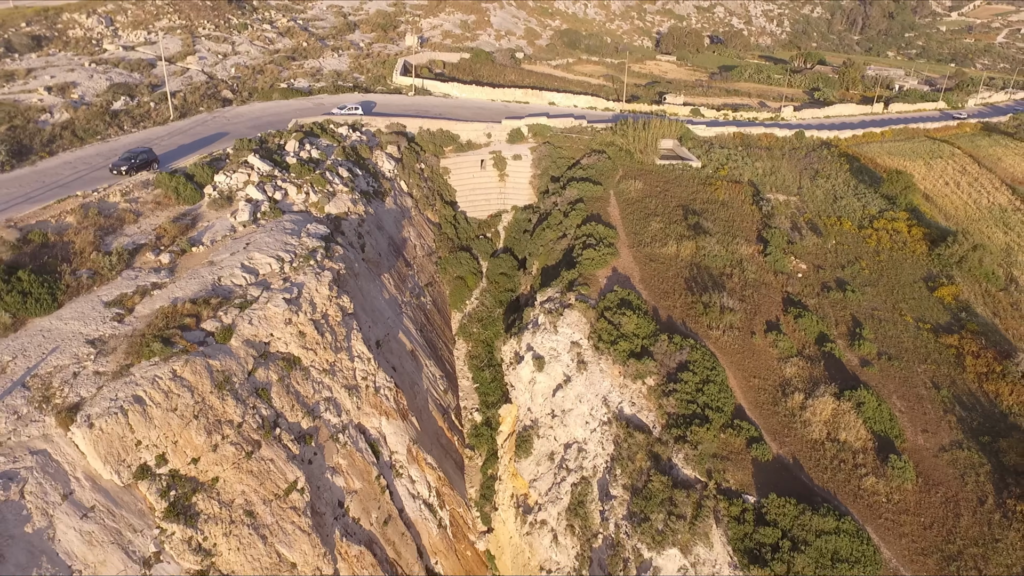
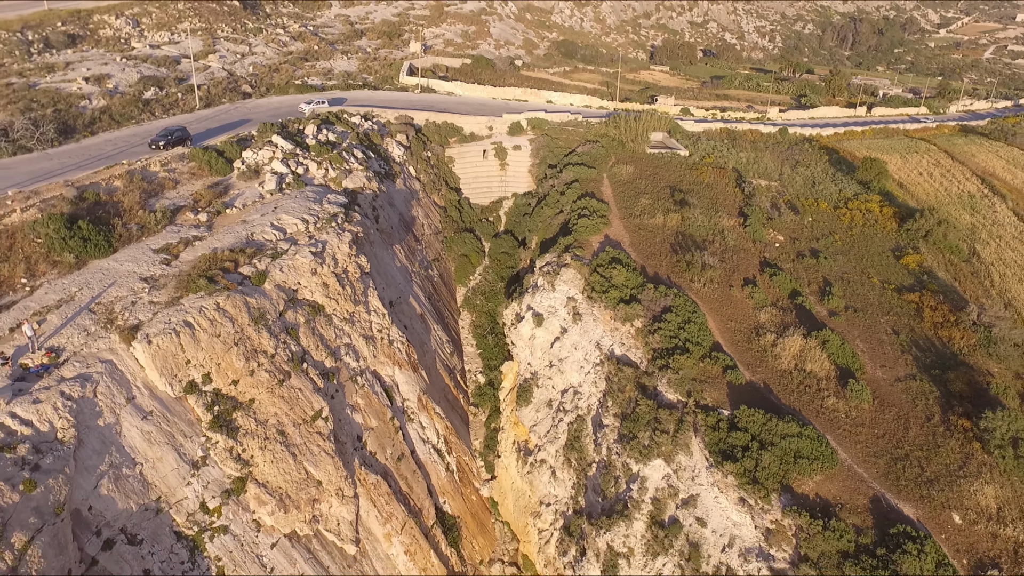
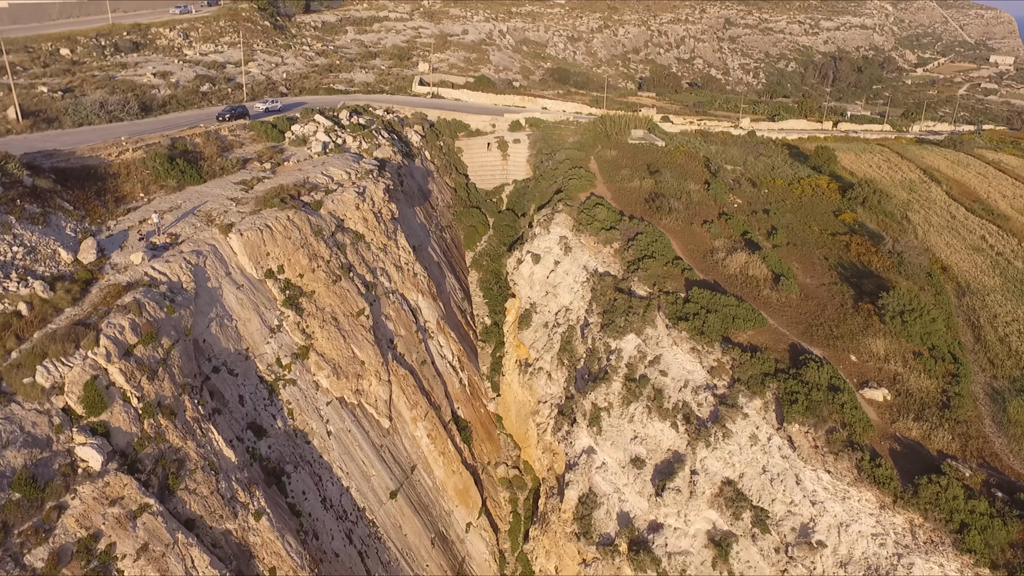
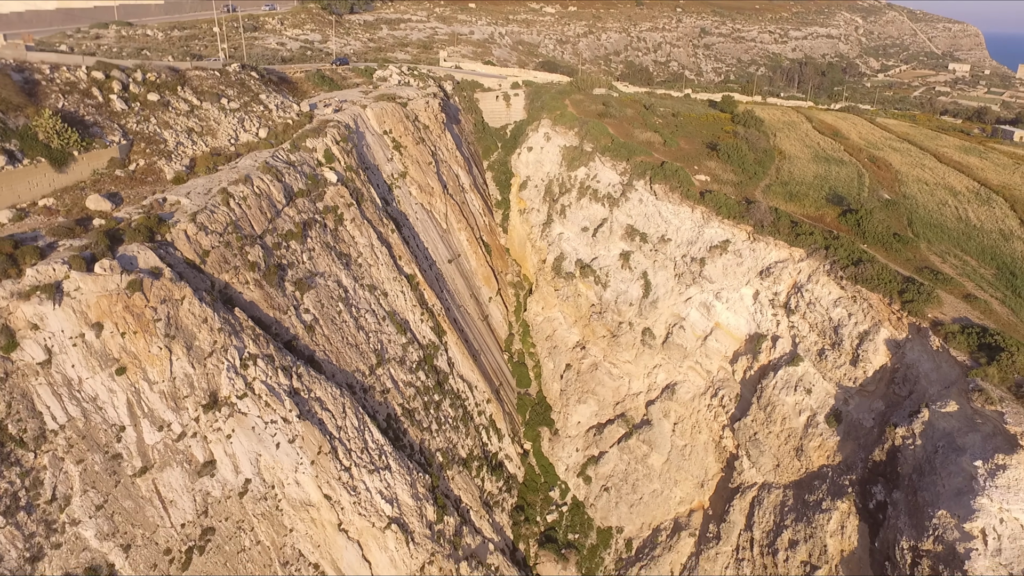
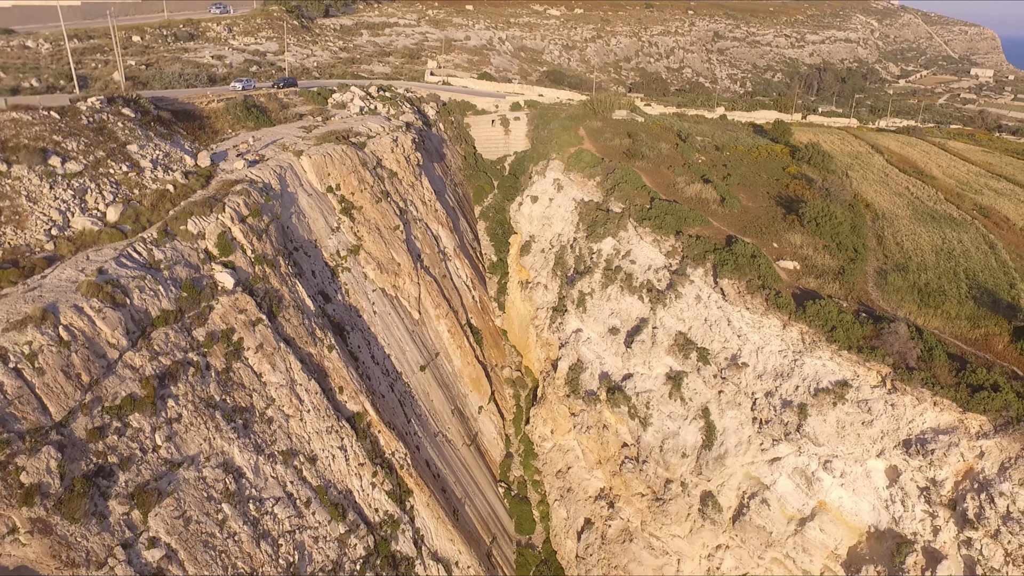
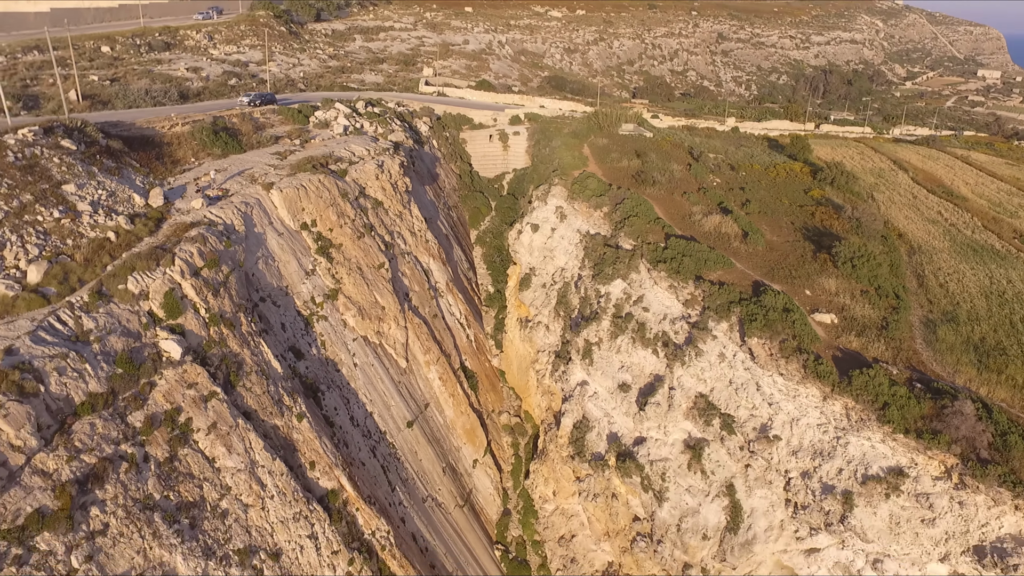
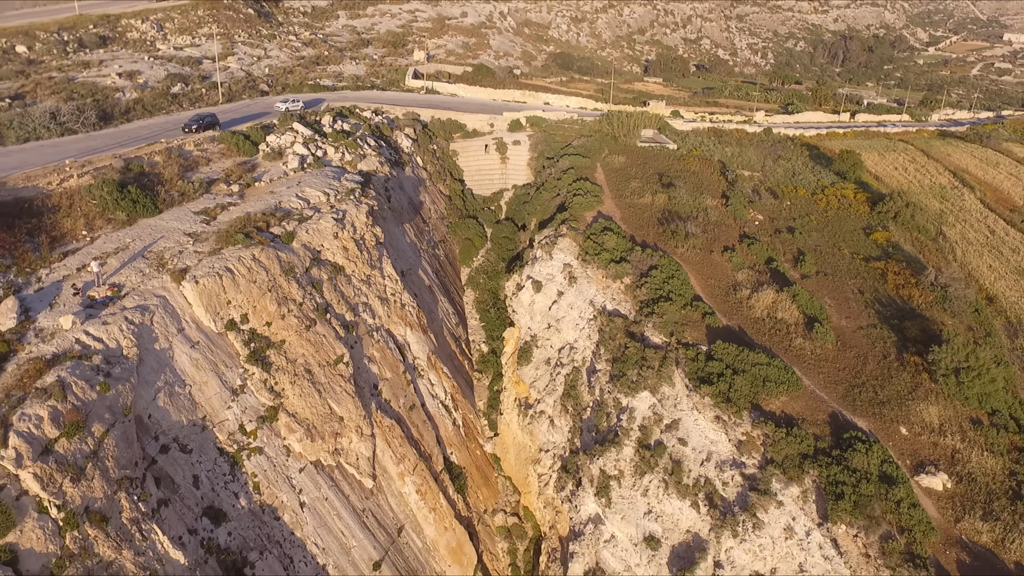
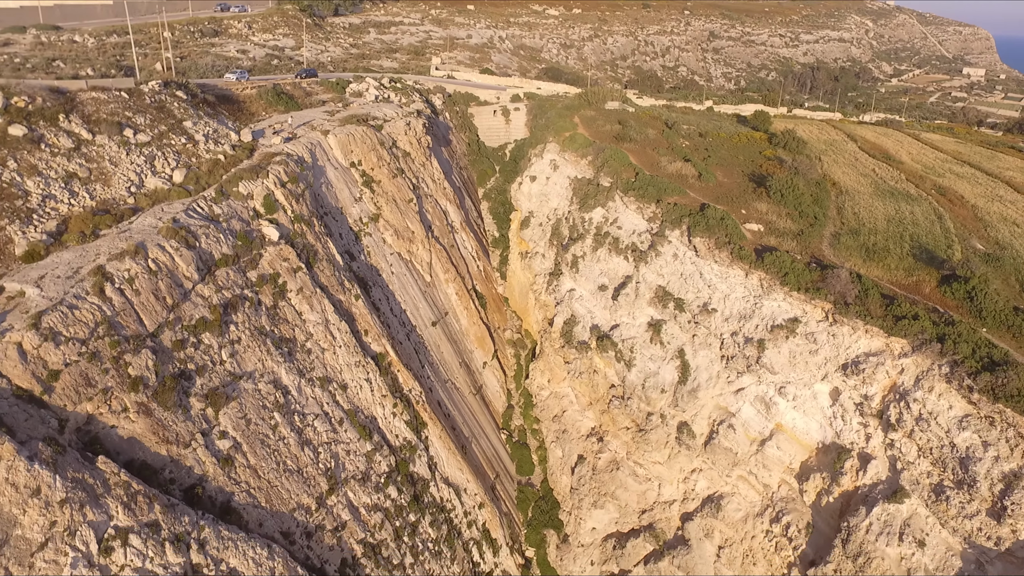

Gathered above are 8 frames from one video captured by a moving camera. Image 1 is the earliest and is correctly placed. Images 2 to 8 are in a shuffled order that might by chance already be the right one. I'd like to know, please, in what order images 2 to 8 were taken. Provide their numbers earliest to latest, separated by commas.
2, 7, 3, 6, 5, 8, 4
